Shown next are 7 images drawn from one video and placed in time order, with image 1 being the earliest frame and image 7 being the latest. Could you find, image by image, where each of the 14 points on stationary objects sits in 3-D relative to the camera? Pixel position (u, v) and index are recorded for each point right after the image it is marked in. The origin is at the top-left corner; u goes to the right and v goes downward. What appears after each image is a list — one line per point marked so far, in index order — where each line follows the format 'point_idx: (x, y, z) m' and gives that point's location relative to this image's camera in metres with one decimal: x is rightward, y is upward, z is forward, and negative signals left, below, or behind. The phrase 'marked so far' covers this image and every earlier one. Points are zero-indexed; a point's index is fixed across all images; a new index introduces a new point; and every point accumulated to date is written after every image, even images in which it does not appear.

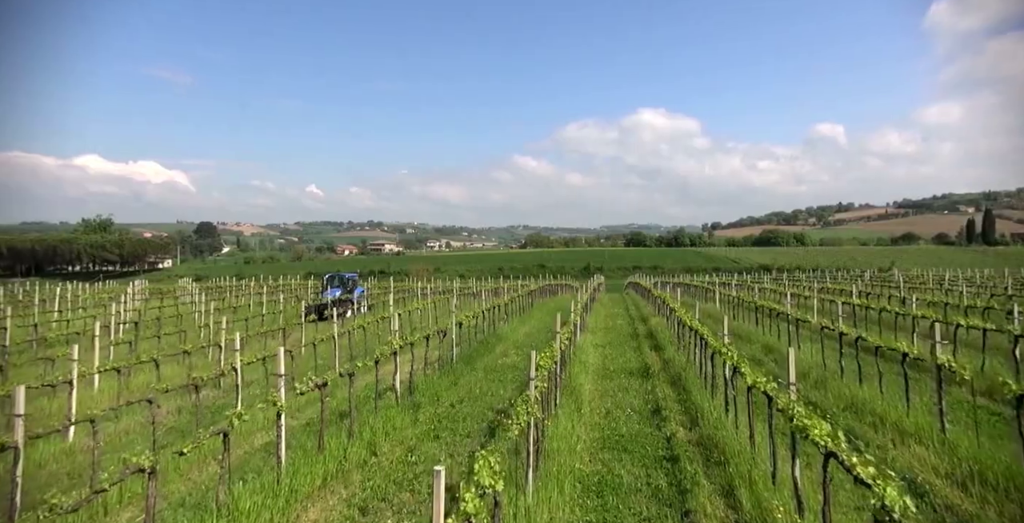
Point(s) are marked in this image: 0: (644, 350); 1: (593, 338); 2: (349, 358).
0: (+3.2, -2.2, +15.4) m
1: (+2.1, -2.1, +17.1) m
2: (-4.0, -2.4, +15.2) m
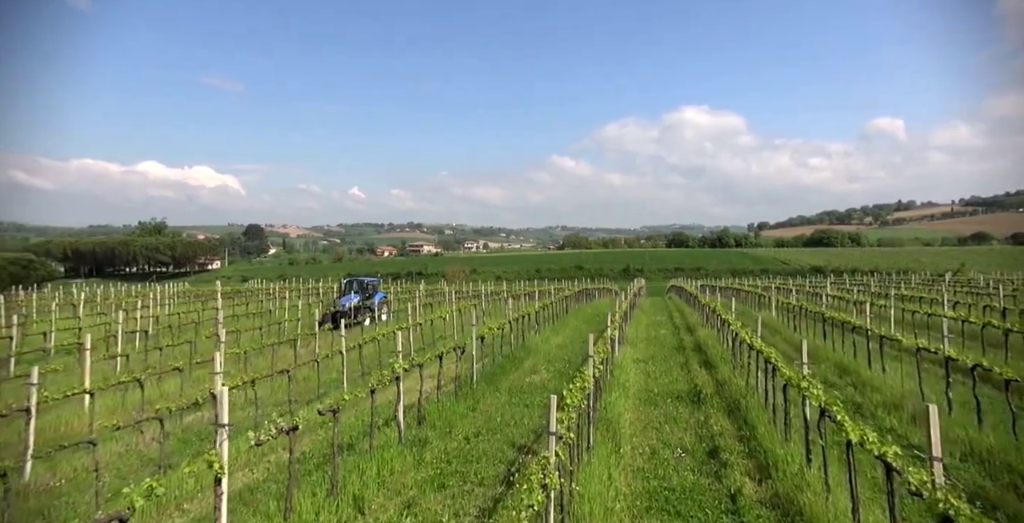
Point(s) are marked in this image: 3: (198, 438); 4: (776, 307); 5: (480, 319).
0: (+3.9, -2.3, +13.5) m
1: (+2.9, -2.2, +15.3) m
2: (-3.4, -2.6, +13.8) m
3: (-5.1, -2.9, +10.3) m
4: (+7.4, -1.3, +17.8) m
5: (-1.0, -1.9, +19.5) m
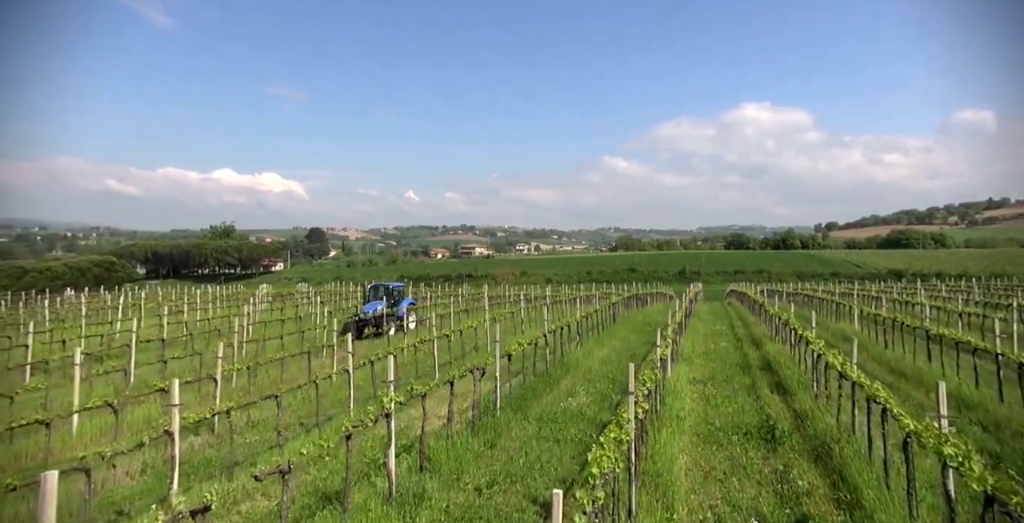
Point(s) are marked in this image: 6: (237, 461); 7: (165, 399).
0: (+4.5, -2.3, +11.3) m
1: (+3.7, -2.3, +13.2) m
2: (-2.7, -2.6, +12.2) m
3: (-4.7, -3.0, +8.9) m
4: (+8.4, -1.4, +15.3) m
5: (+0.1, -2.0, +17.6) m
6: (-4.1, -3.0, +9.4) m
7: (-7.1, -2.9, +12.9) m
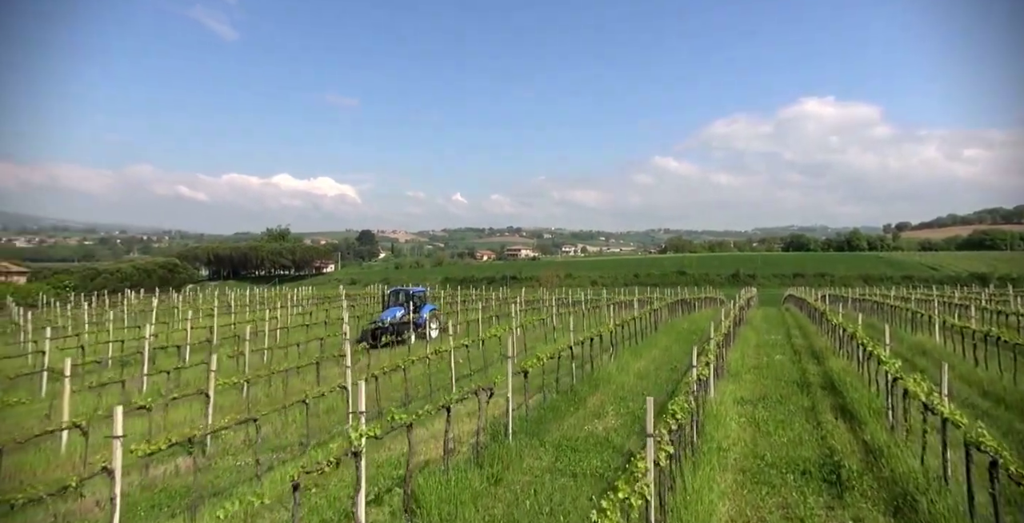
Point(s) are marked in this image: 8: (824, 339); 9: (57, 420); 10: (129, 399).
0: (+4.8, -2.4, +9.7) m
1: (+4.1, -2.3, +11.6) m
2: (-2.3, -2.7, +11.0) m
3: (-4.6, -3.1, +7.9) m
4: (+9.0, -1.4, +13.3) m
5: (+0.9, -2.1, +16.3) m
6: (-3.9, -3.0, +8.4) m
7: (-6.7, -3.0, +12.1) m
8: (+7.7, -1.9, +15.5) m
9: (-9.0, -3.2, +12.5) m
10: (-8.4, -3.1, +13.9) m
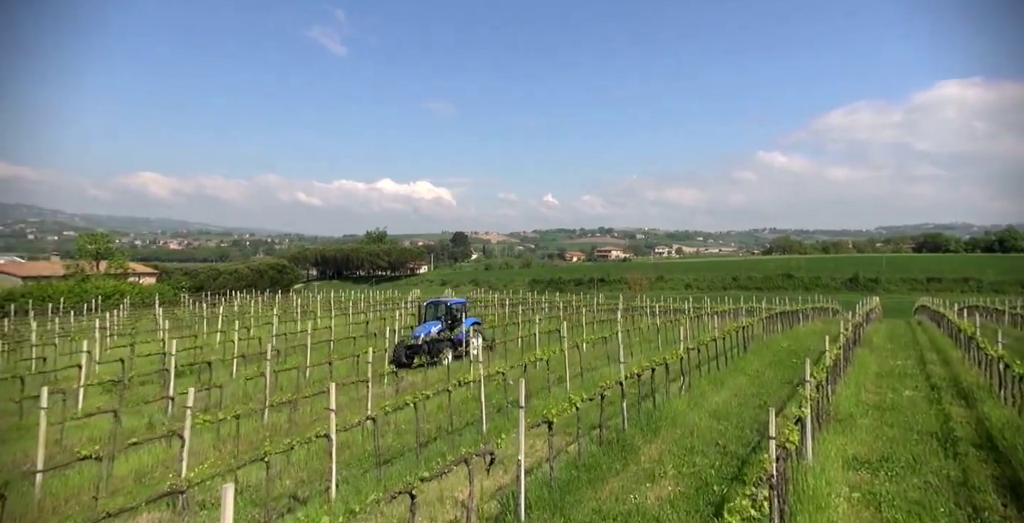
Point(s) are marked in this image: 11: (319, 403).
0: (+5.0, -2.5, +6.7) m
1: (+4.6, -2.5, +8.7) m
2: (-1.8, -2.9, +9.1) m
3: (-4.5, -3.2, +6.4) m
4: (+9.7, -1.6, +9.7) m
5: (+2.1, -2.3, +13.8) m
6: (-3.8, -3.2, +6.8) m
7: (-6.0, -3.2, +10.8) m
8: (+8.7, -2.1, +12.0) m
9: (-8.2, -3.4, +11.5) m
10: (-7.5, -3.3, +12.8) m
11: (-4.0, -2.8, +13.0) m
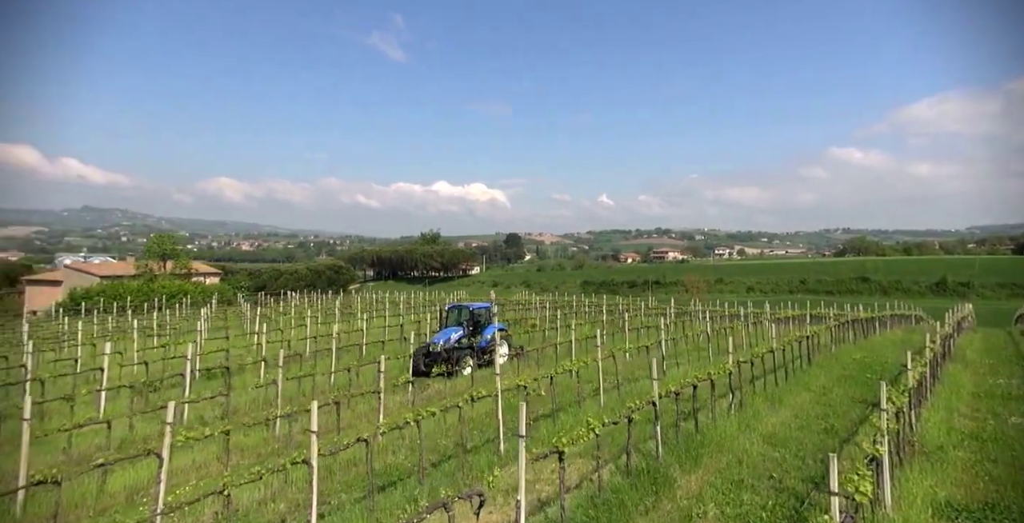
0: (+4.9, -2.5, +5.0) m
1: (+4.7, -2.4, +7.1) m
2: (-1.6, -2.8, +8.0) m
3: (-4.6, -3.2, +5.5) m
4: (+9.9, -1.6, +7.6) m
5: (+2.7, -2.3, +12.4) m
6: (-3.8, -3.2, +5.8) m
7: (-5.6, -3.2, +10.1) m
8: (+9.1, -2.0, +10.0) m
9: (-7.8, -3.4, +11.0) m
10: (-6.9, -3.3, +12.2) m
11: (-3.4, -2.8, +12.1) m
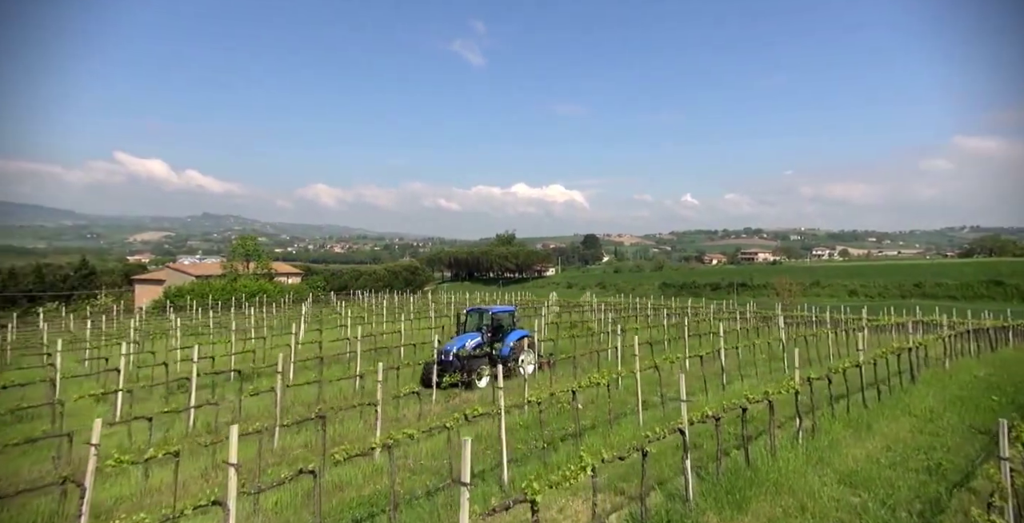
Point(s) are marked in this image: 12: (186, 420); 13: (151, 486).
0: (+4.3, -2.4, +2.7) m
1: (+4.4, -2.3, +4.7) m
2: (-1.8, -2.7, +6.5) m
3: (-5.0, -3.1, +4.4) m
4: (+9.6, -1.4, +4.6) m
5: (+3.1, -2.1, +10.3) m
6: (-4.2, -3.1, +4.6) m
7: (-5.5, -3.0, +9.0) m
8: (+9.2, -1.9, +7.1) m
9: (-7.5, -3.3, +10.2) m
10: (-6.5, -3.2, +11.4) m
11: (-3.0, -2.7, +10.8) m
12: (-6.4, -3.0, +12.2) m
13: (-5.2, -3.3, +9.0) m
